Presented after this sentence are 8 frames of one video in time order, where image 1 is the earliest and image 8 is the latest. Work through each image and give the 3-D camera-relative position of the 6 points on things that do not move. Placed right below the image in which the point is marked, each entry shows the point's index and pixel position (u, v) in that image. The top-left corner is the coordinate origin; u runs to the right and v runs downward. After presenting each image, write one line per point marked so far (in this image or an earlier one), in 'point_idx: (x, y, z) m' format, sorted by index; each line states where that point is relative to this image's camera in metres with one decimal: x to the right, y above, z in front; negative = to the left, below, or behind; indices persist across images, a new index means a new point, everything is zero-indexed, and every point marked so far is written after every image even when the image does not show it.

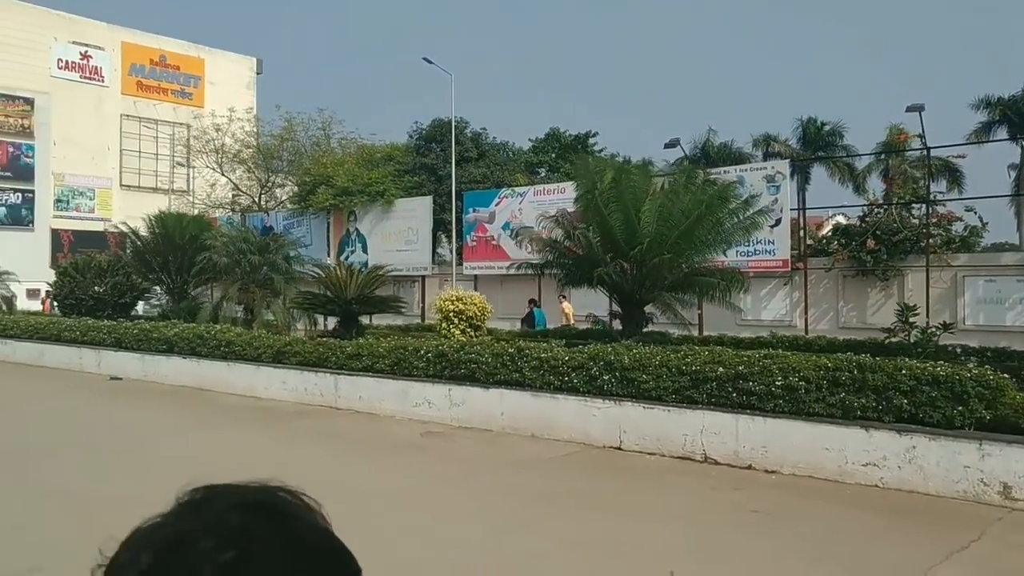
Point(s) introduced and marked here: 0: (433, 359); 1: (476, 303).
0: (-1.2, -1.1, +13.2) m
1: (-0.7, -0.3, +15.7) m
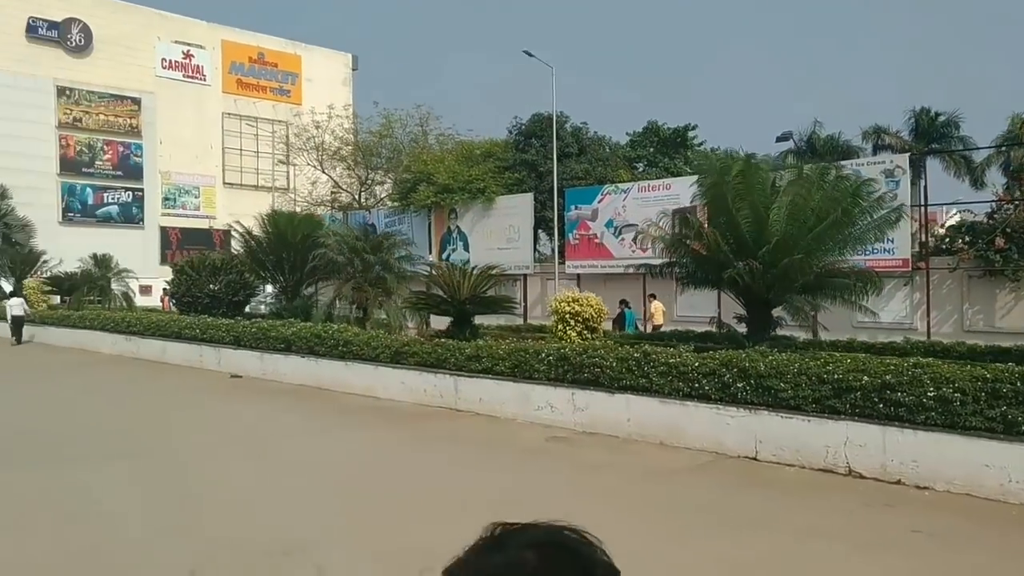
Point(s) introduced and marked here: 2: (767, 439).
0: (+0.6, -1.1, +12.9) m
1: (+1.4, -0.3, +15.3) m
2: (+3.1, -1.9, +10.6) m
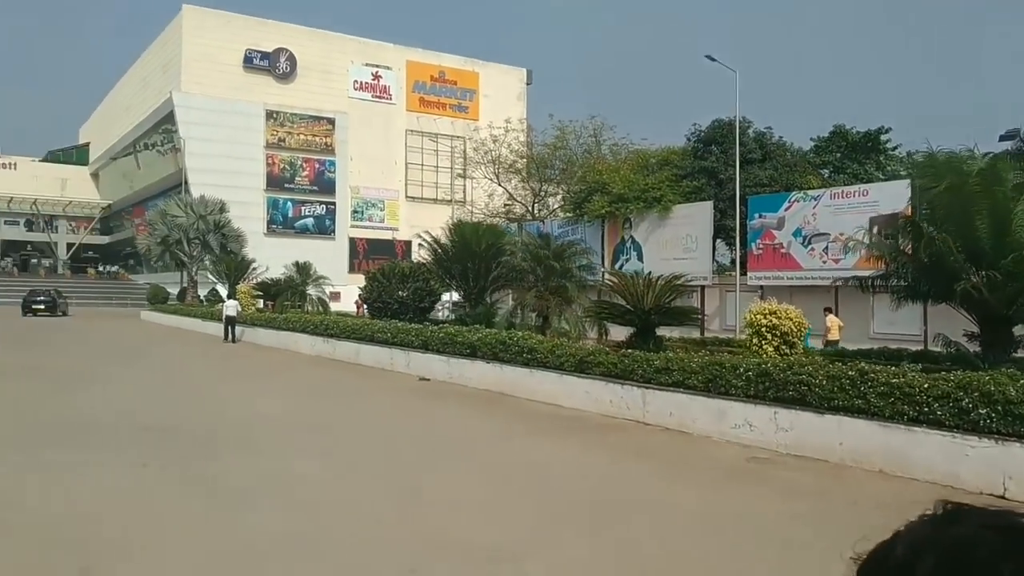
0: (+3.4, -1.2, +11.9) m
1: (+4.6, -0.5, +14.2) m
2: (+5.4, -2.0, +9.3) m
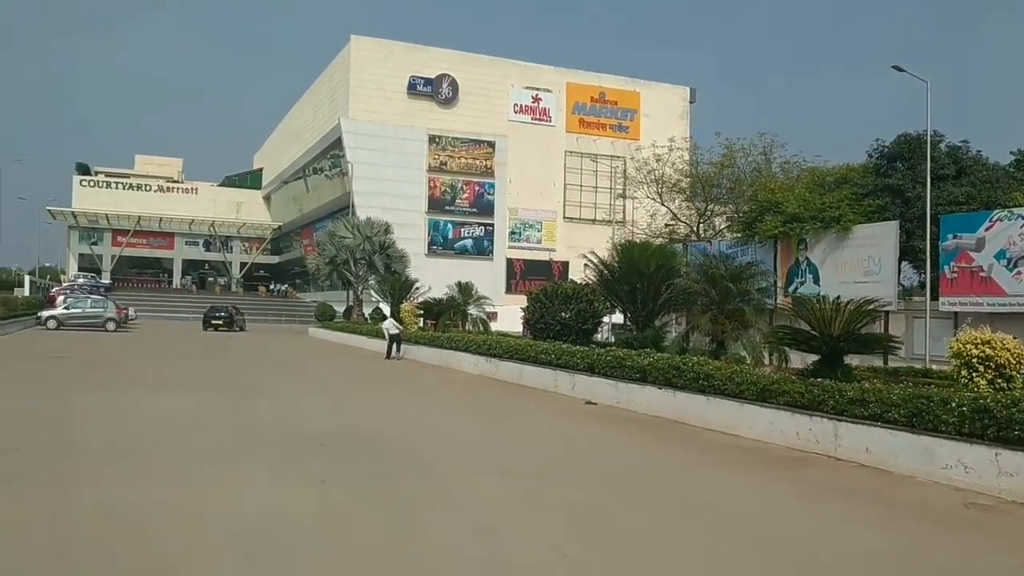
0: (+5.6, -1.5, +10.5) m
1: (+7.3, -0.9, +12.5) m
2: (+7.2, -2.3, +7.5) m
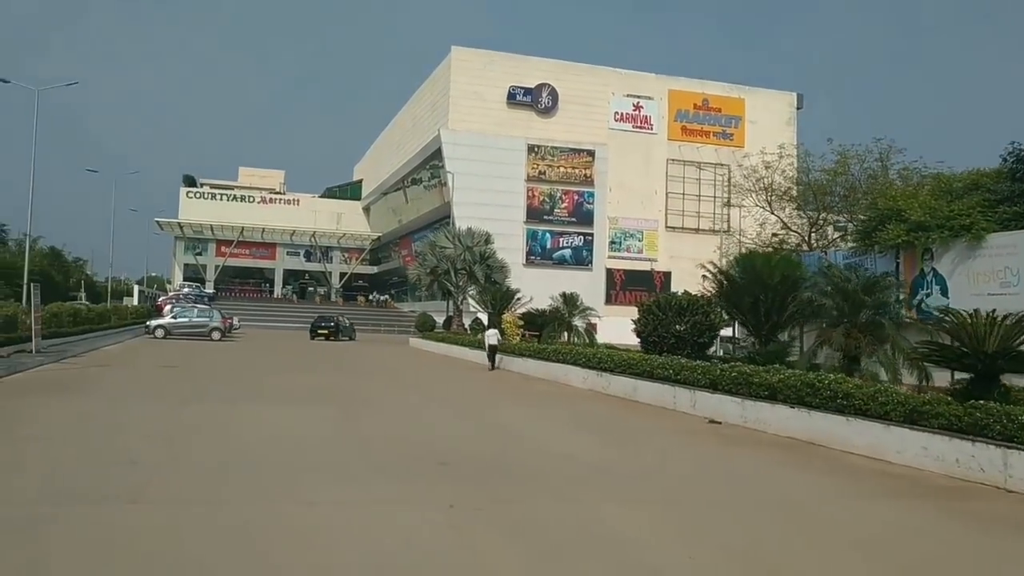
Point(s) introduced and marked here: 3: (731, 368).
0: (+7.1, -1.7, +9.2) m
1: (+8.9, -1.1, +11.0) m
2: (+8.3, -2.4, +6.0) m
3: (+3.8, -1.4, +15.2) m
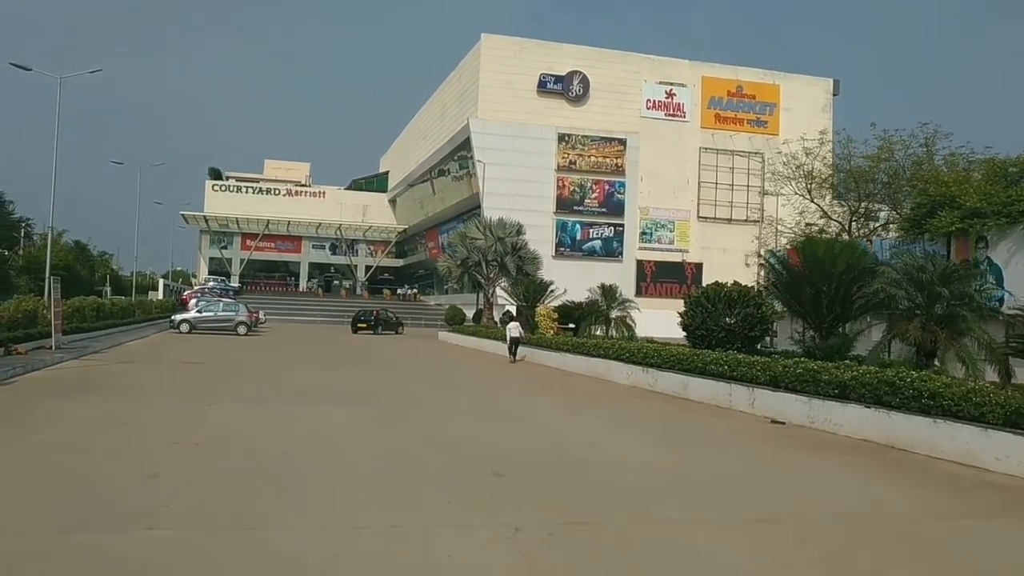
0: (+7.7, -1.6, +8.0) m
1: (+9.6, -0.9, +9.8) m
2: (+8.8, -2.3, +4.8) m
3: (+4.6, -1.3, +14.1) m
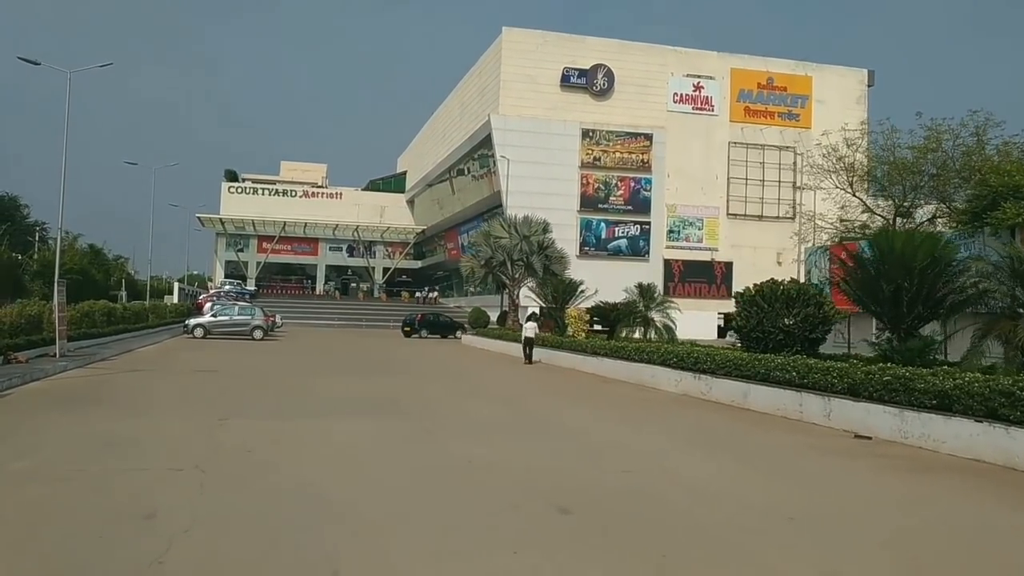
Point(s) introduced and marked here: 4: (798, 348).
0: (+8.2, -1.5, +6.2) m
1: (+10.2, -0.8, +8.0) m
2: (+9.3, -2.2, +3.0) m
3: (+5.3, -1.2, +12.4) m
4: (+5.8, -1.2, +17.5) m
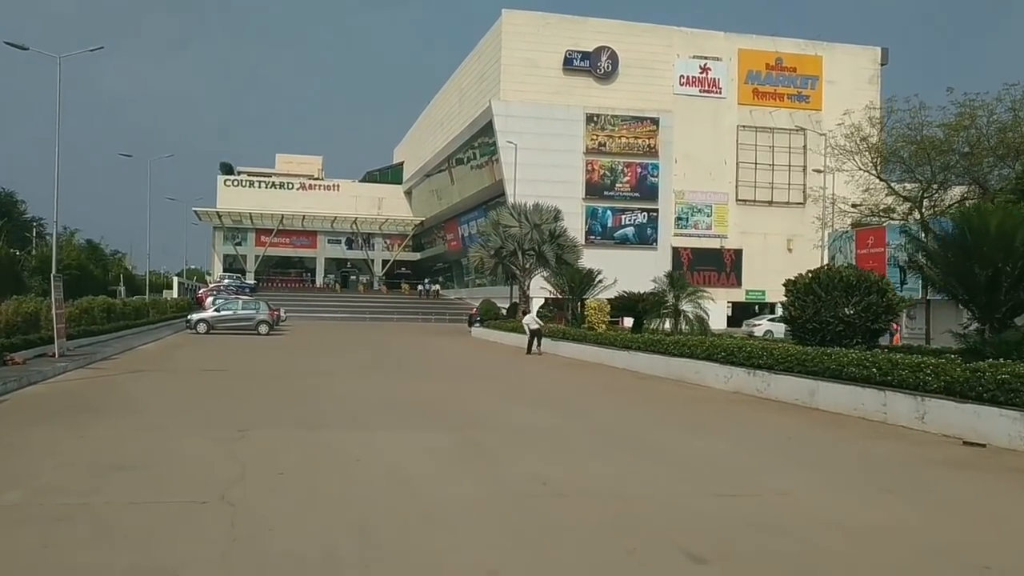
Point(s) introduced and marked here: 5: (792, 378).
0: (+9.1, -1.3, +4.8) m
1: (+11.0, -0.6, +6.6) m
2: (+10.2, -2.0, +1.7) m
3: (+6.0, -1.0, +11.0) m
4: (+6.5, -1.0, +16.1) m
5: (+4.7, -1.5, +14.7) m
